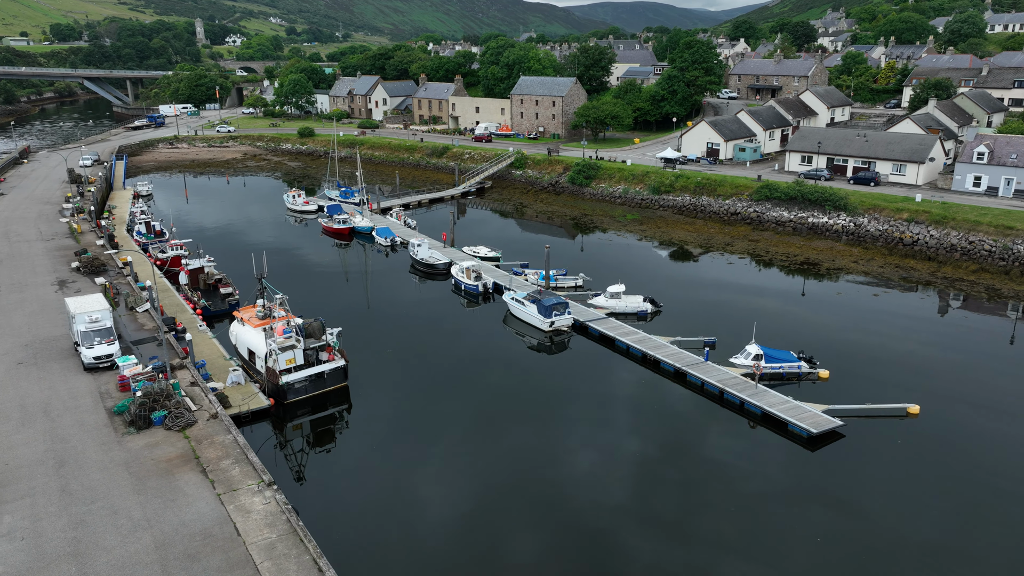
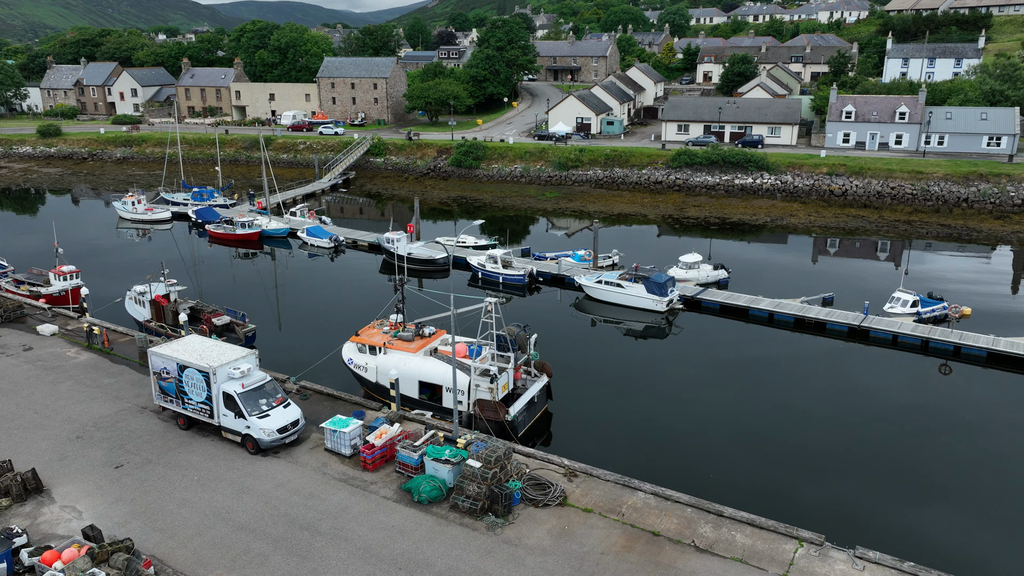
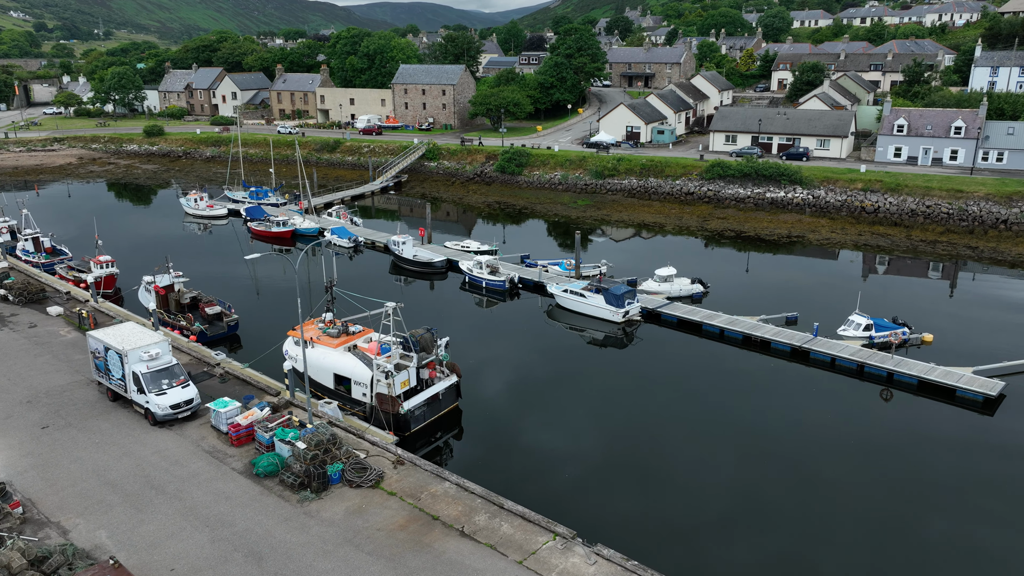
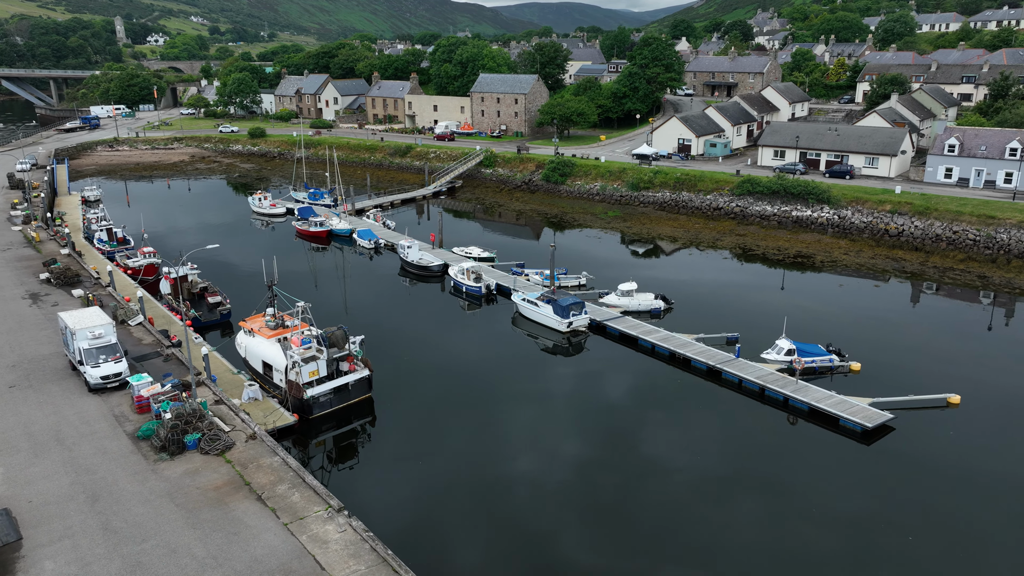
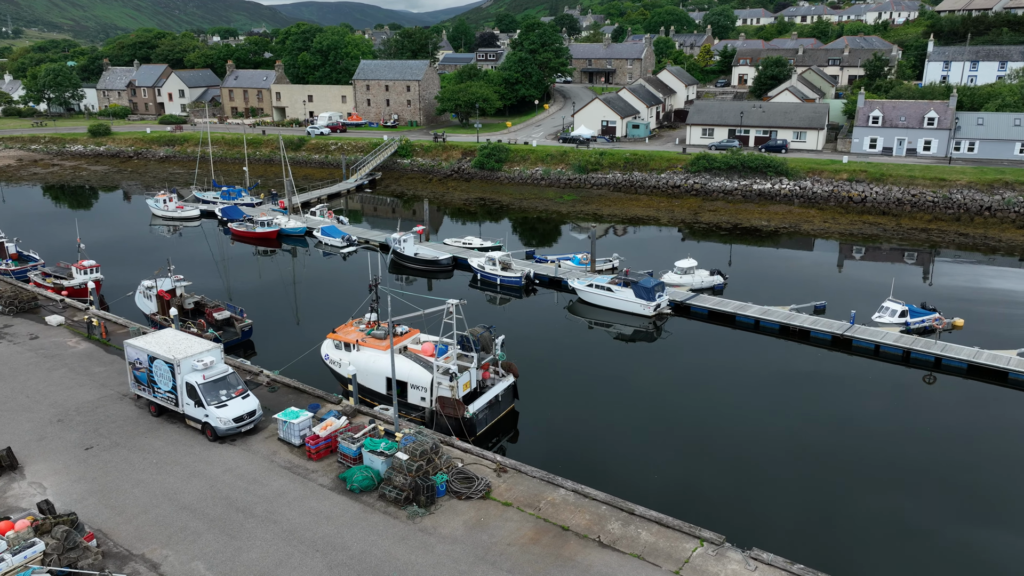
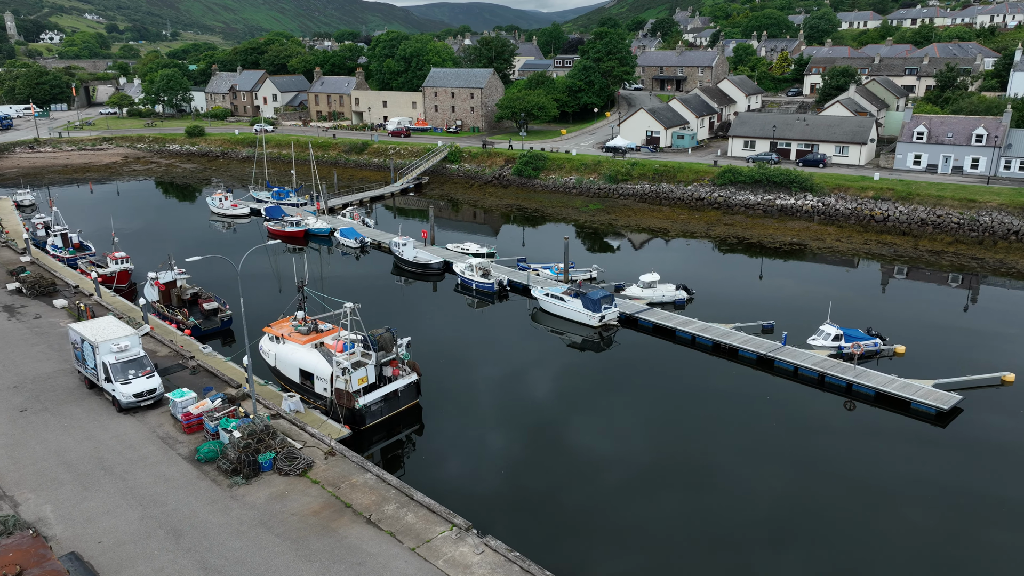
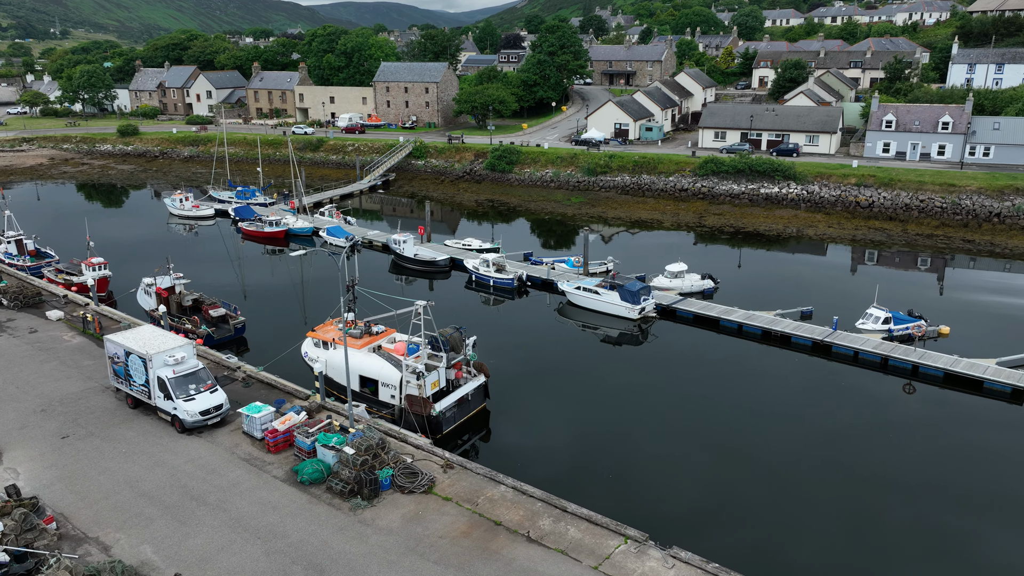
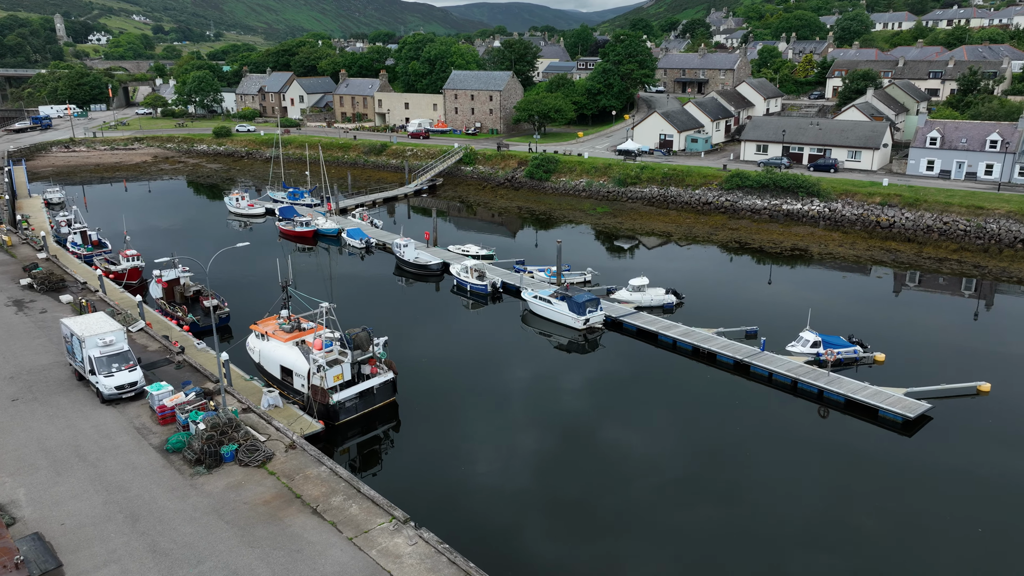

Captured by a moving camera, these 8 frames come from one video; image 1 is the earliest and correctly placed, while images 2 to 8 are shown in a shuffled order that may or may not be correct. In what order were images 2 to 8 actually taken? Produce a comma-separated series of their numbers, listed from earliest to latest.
4, 8, 6, 3, 7, 5, 2
